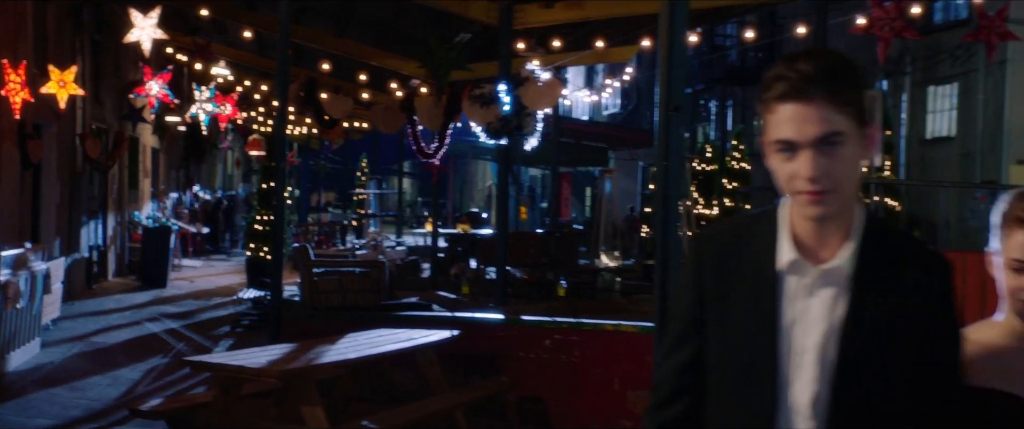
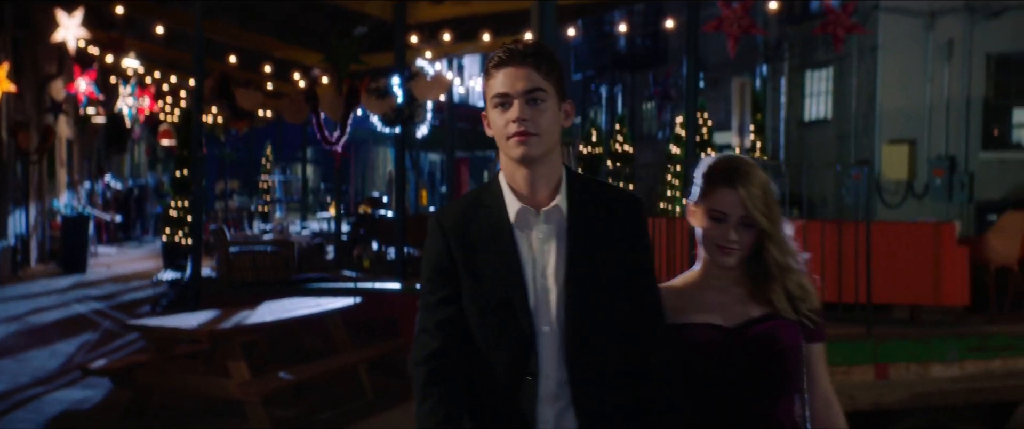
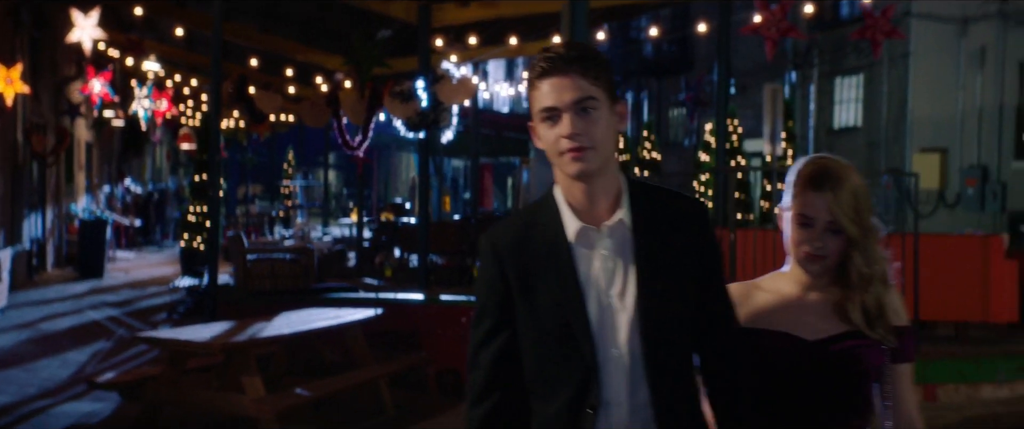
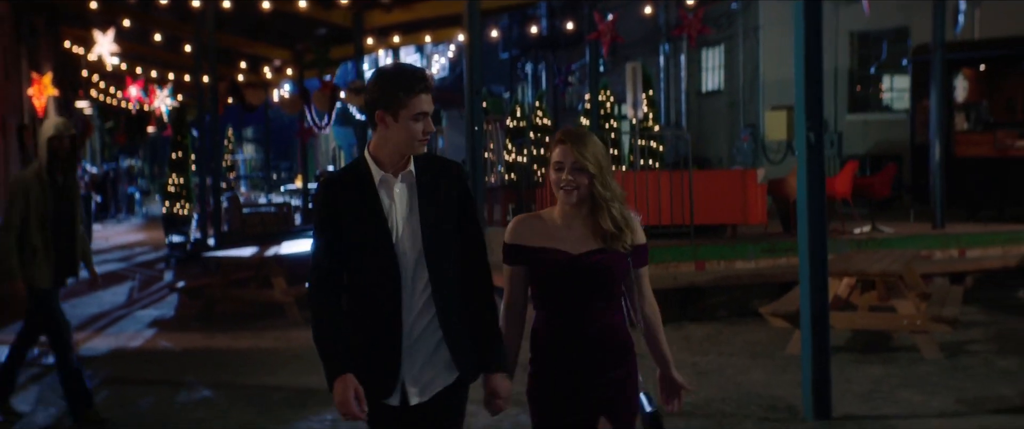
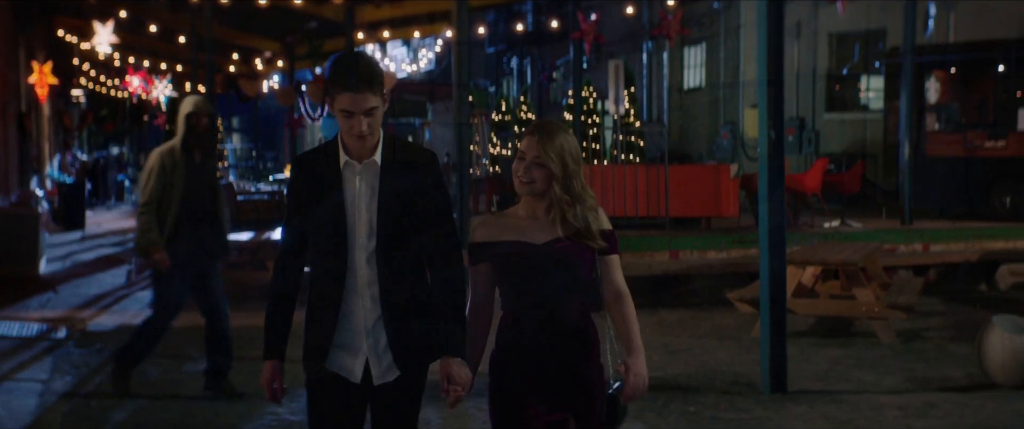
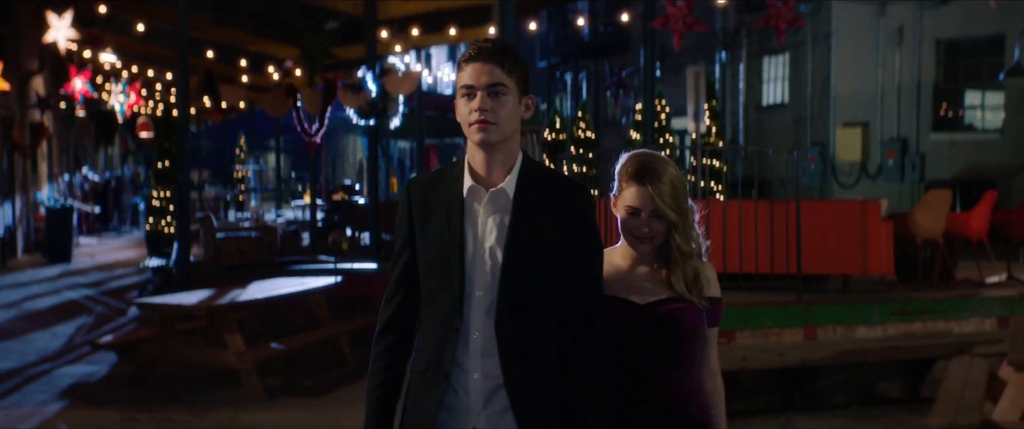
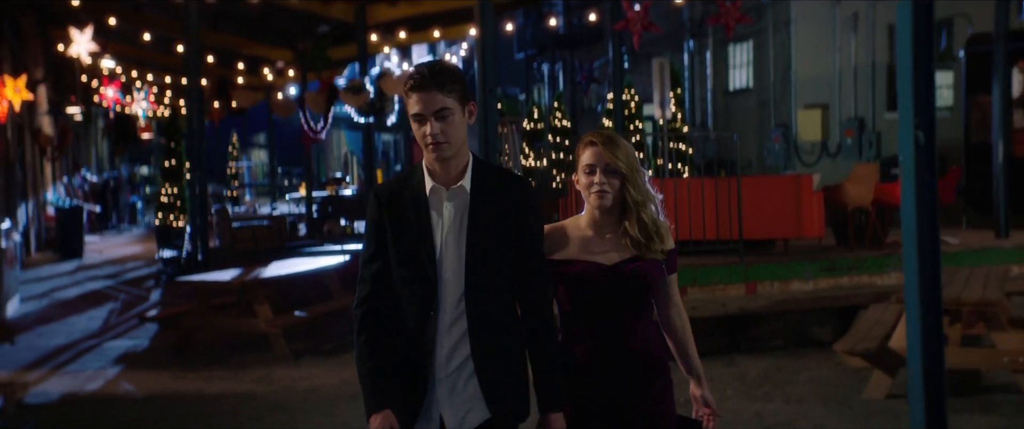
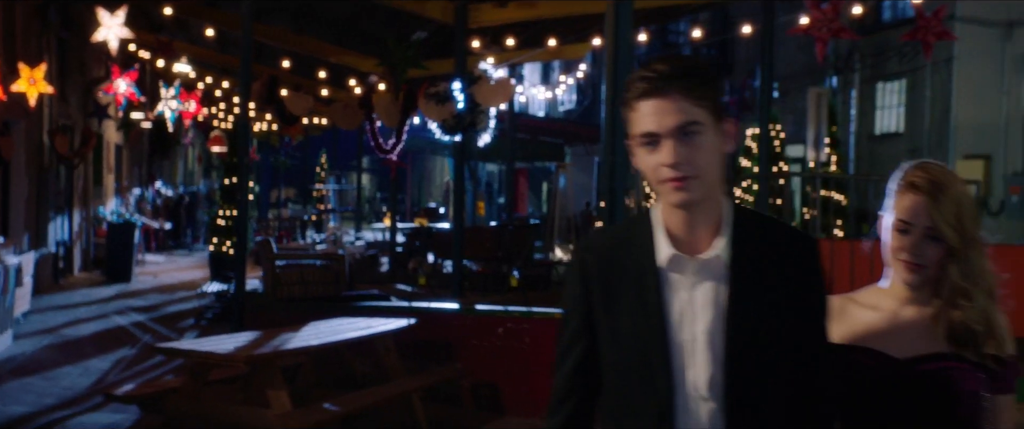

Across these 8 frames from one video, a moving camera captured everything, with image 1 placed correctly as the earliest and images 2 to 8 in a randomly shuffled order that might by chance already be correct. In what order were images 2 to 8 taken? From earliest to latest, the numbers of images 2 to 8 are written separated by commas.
8, 3, 2, 6, 7, 4, 5
